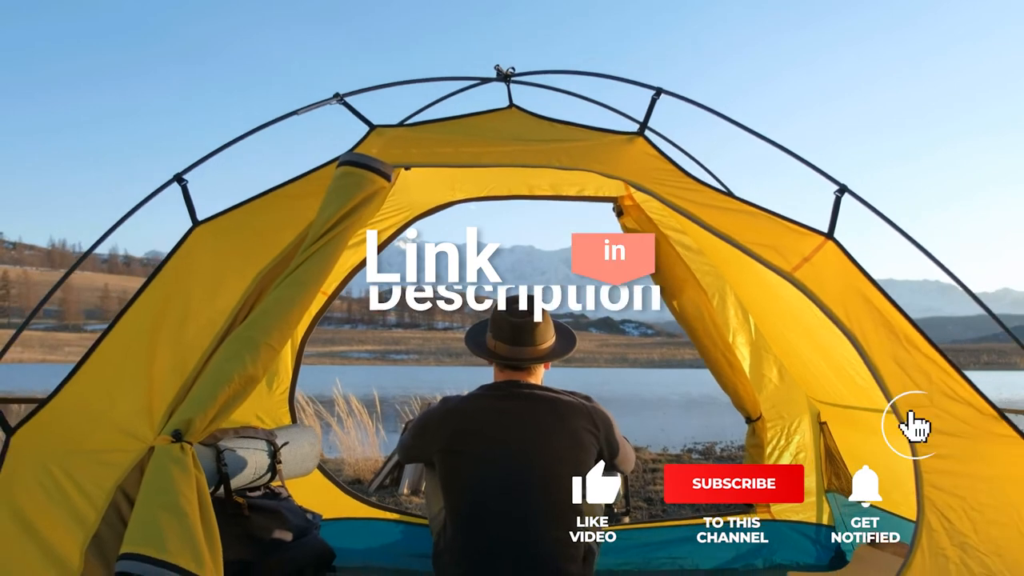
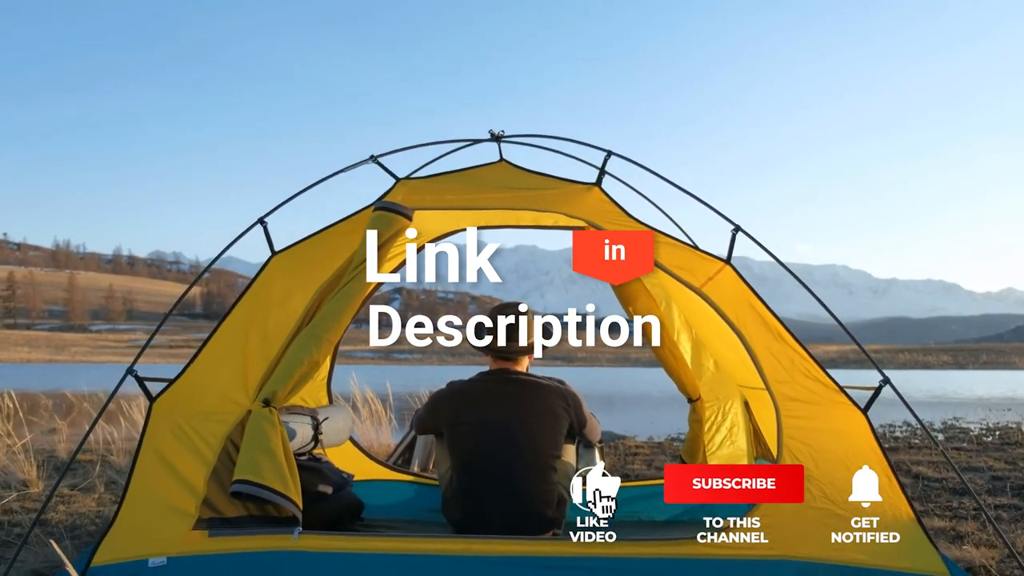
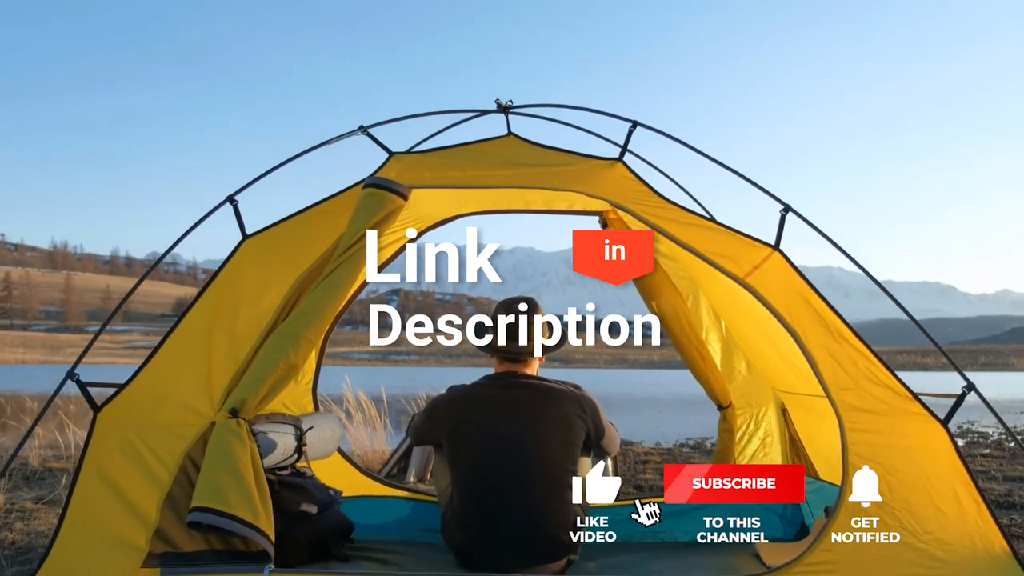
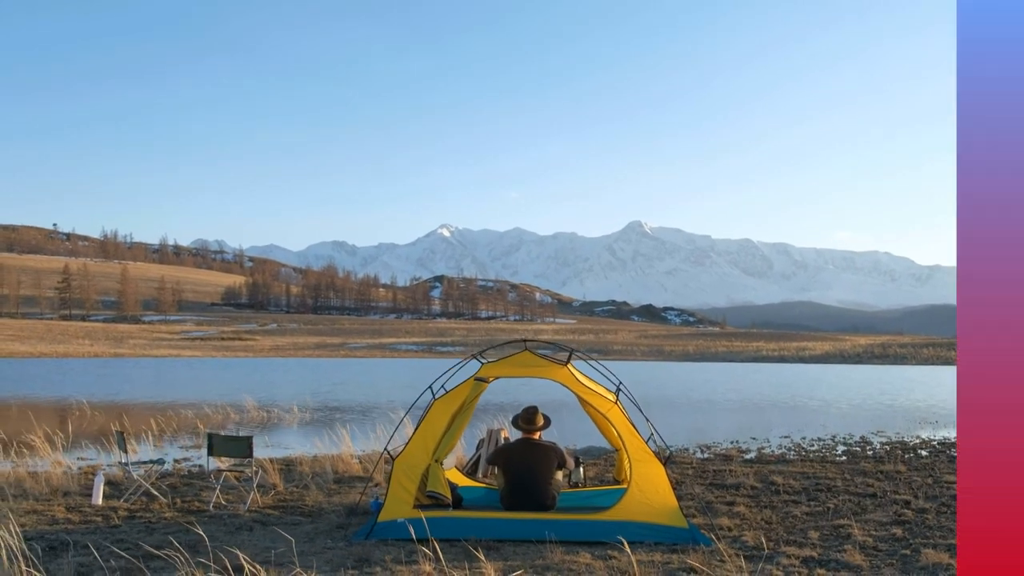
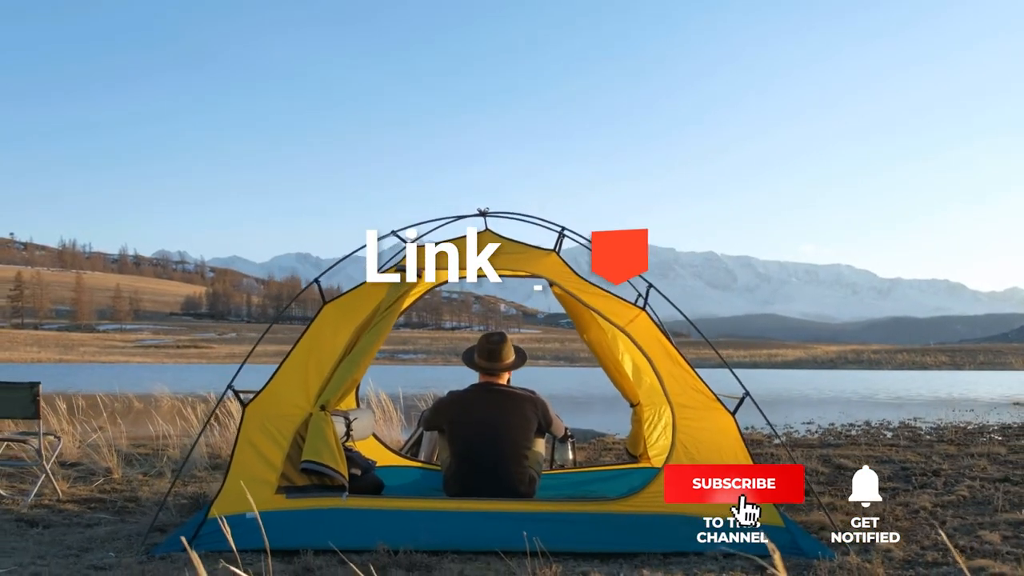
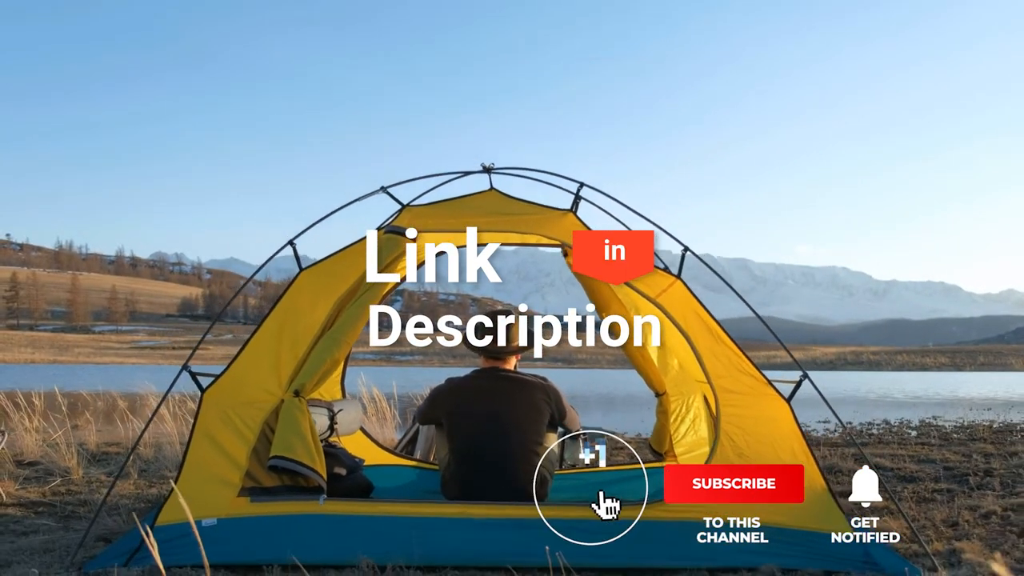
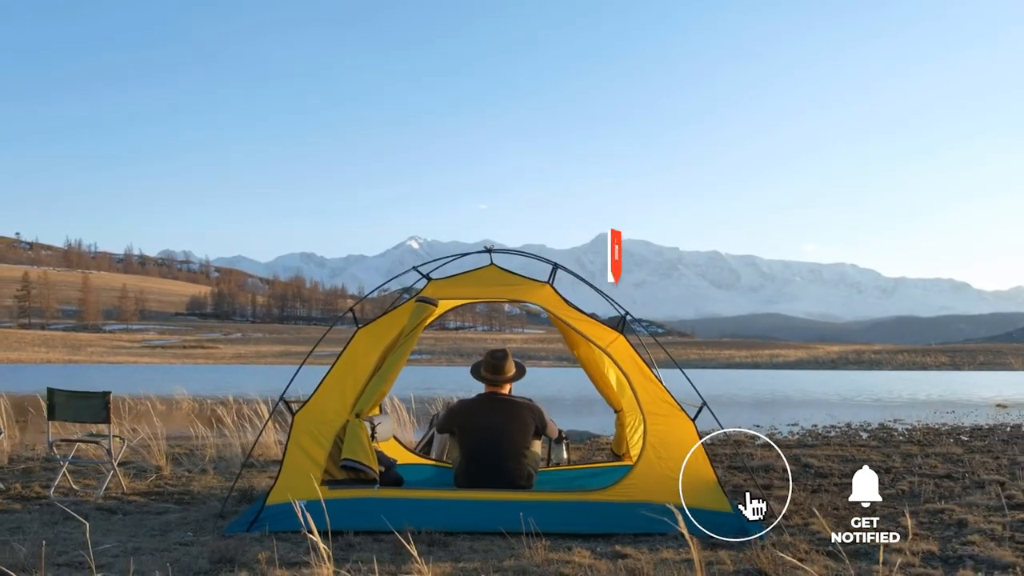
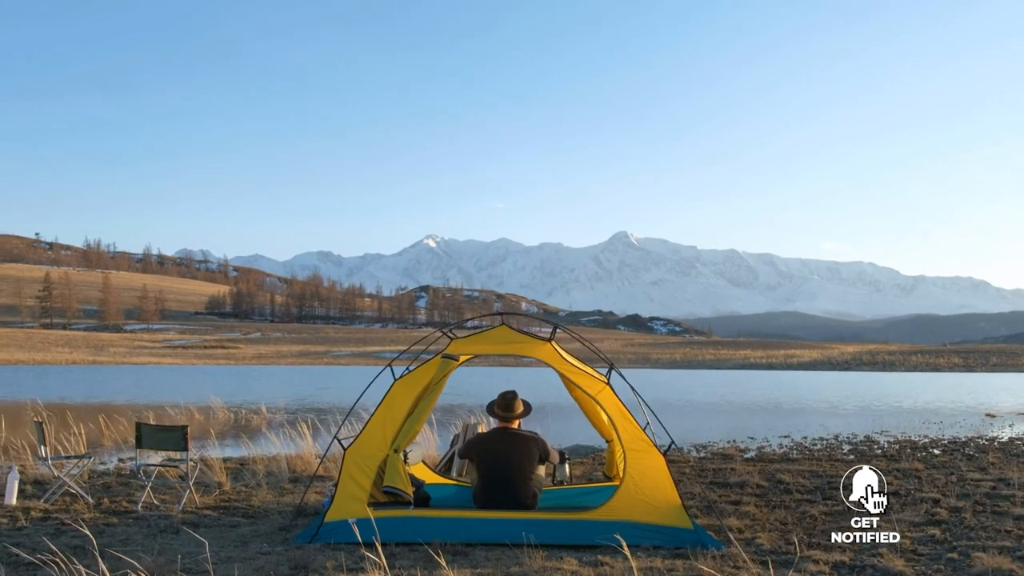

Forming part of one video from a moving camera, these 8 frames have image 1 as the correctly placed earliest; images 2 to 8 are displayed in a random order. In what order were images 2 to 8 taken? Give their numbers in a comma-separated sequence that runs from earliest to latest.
3, 2, 6, 5, 7, 8, 4
